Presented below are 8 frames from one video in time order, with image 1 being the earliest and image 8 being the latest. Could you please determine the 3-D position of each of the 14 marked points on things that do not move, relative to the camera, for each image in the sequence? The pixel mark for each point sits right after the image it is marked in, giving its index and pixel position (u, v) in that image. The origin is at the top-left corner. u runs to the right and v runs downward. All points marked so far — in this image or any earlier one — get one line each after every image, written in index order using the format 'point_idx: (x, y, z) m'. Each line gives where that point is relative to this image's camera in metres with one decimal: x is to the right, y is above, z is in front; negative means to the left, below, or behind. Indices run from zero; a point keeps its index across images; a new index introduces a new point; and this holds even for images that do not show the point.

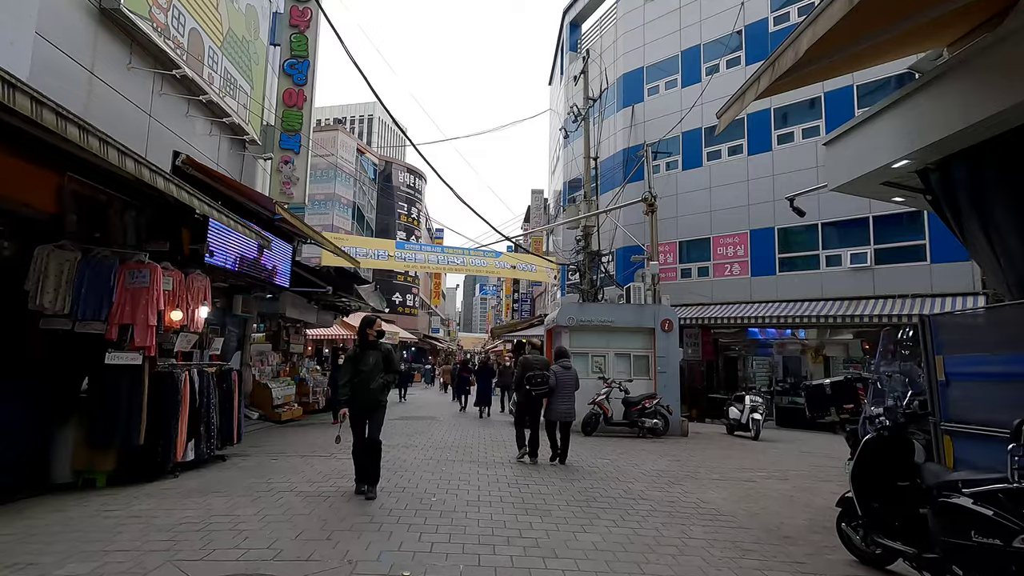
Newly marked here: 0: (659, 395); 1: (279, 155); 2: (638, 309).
0: (+2.9, -2.1, +10.5) m
1: (-6.4, +3.6, +14.6) m
2: (+2.6, -0.4, +11.0) m
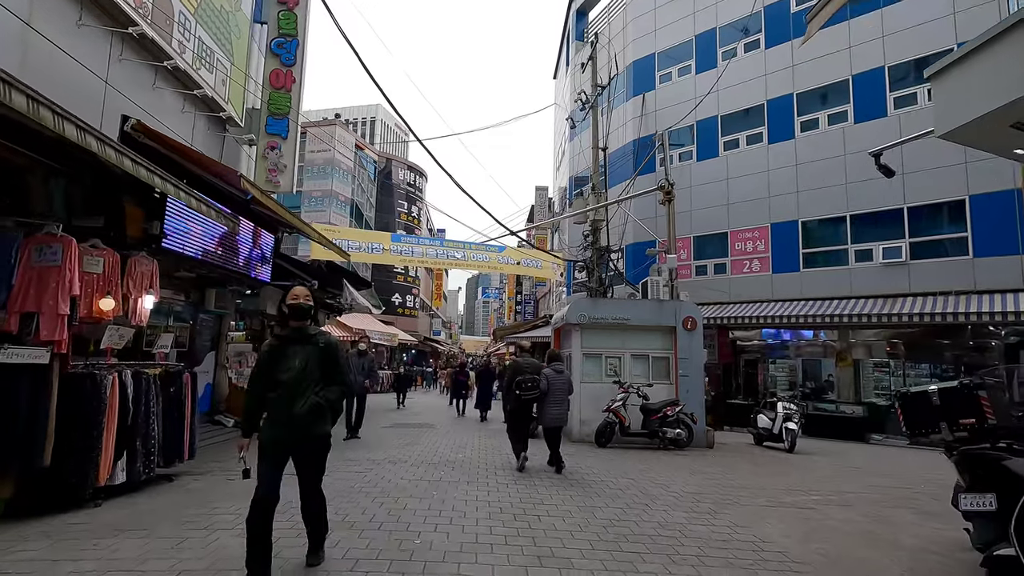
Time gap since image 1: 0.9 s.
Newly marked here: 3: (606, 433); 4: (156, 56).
0: (+3.0, -2.0, +9.4) m
1: (-6.3, +3.7, +13.5) m
2: (+2.7, -0.3, +9.8) m
3: (+1.6, -2.4, +9.0) m
4: (-5.9, +3.8, +8.8) m
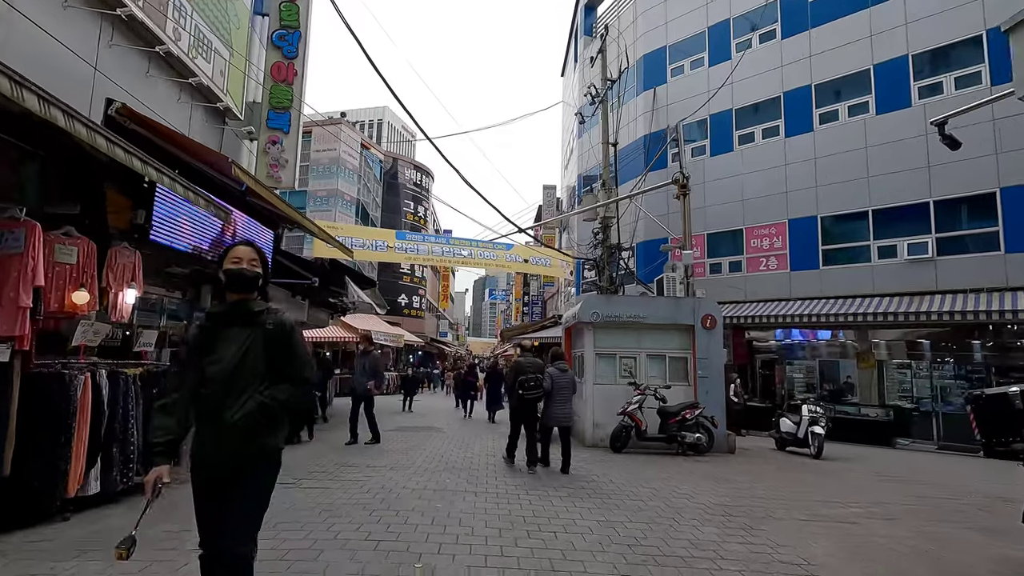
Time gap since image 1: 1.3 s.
0: (+3.1, -1.9, +8.8) m
1: (-6.1, +3.8, +13.2) m
2: (+2.8, -0.3, +9.3) m
3: (+1.7, -2.4, +8.5) m
4: (-5.7, +3.9, +8.4) m
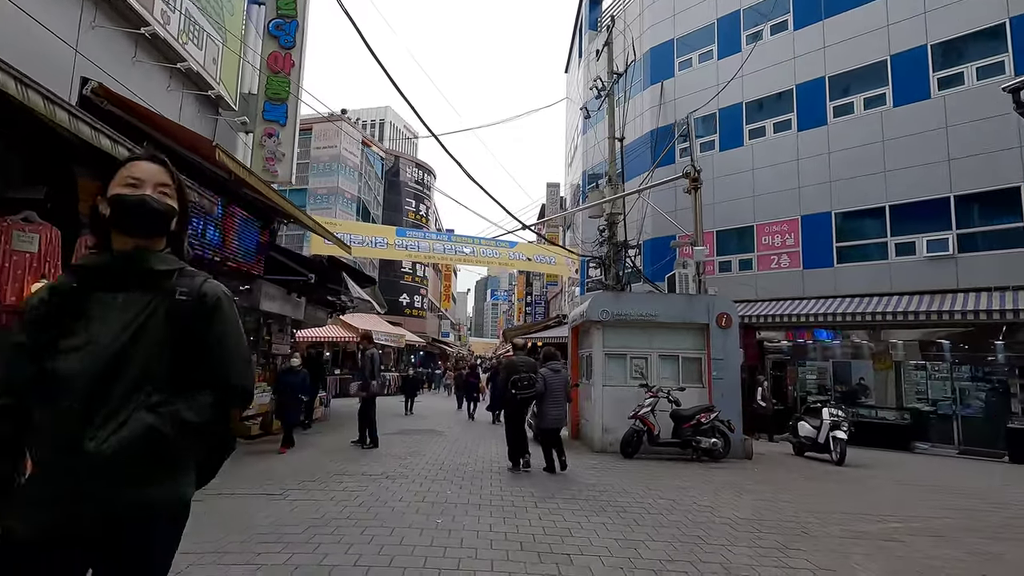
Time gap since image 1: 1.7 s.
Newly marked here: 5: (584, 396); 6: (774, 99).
0: (+3.2, -1.9, +8.4) m
1: (-6.0, +3.8, +12.7) m
2: (+2.9, -0.2, +8.9) m
3: (+1.8, -2.3, +8.1) m
4: (-5.6, +3.9, +8.0) m
5: (+1.3, -1.9, +9.6) m
6: (+7.9, +5.7, +16.0) m
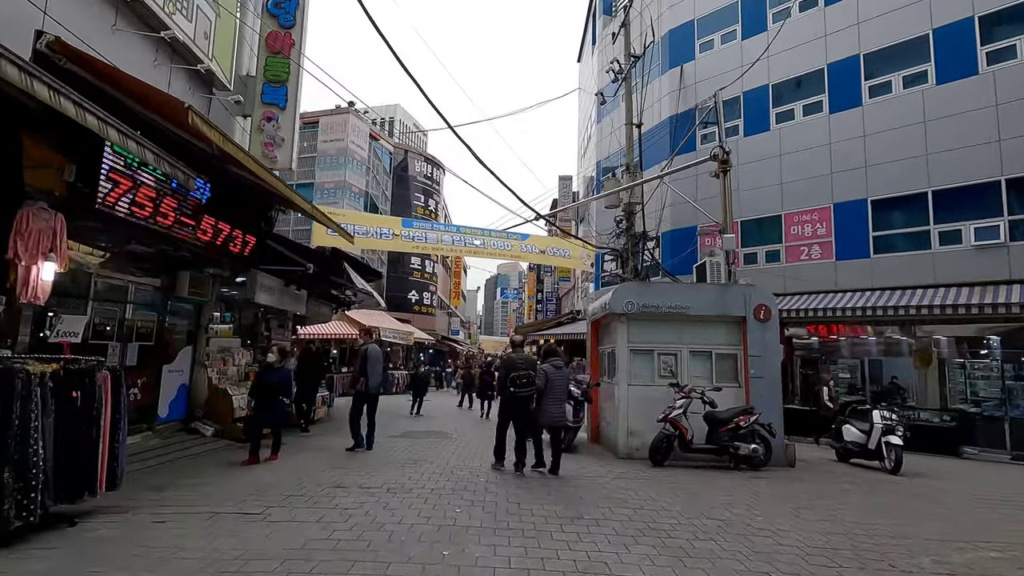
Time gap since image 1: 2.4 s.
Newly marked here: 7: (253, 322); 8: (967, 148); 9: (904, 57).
0: (+3.4, -1.7, +7.5) m
1: (-5.7, +4.0, +12.0) m
2: (+3.1, 0.0, +8.0) m
3: (+2.0, -2.2, +7.2) m
4: (-5.4, +4.1, +7.3) m
5: (+1.6, -1.8, +8.8) m
6: (+8.2, +5.9, +15.1) m
7: (-5.2, -0.7, +10.8) m
8: (+10.5, +3.2, +12.3) m
9: (+9.9, +5.8, +13.4) m
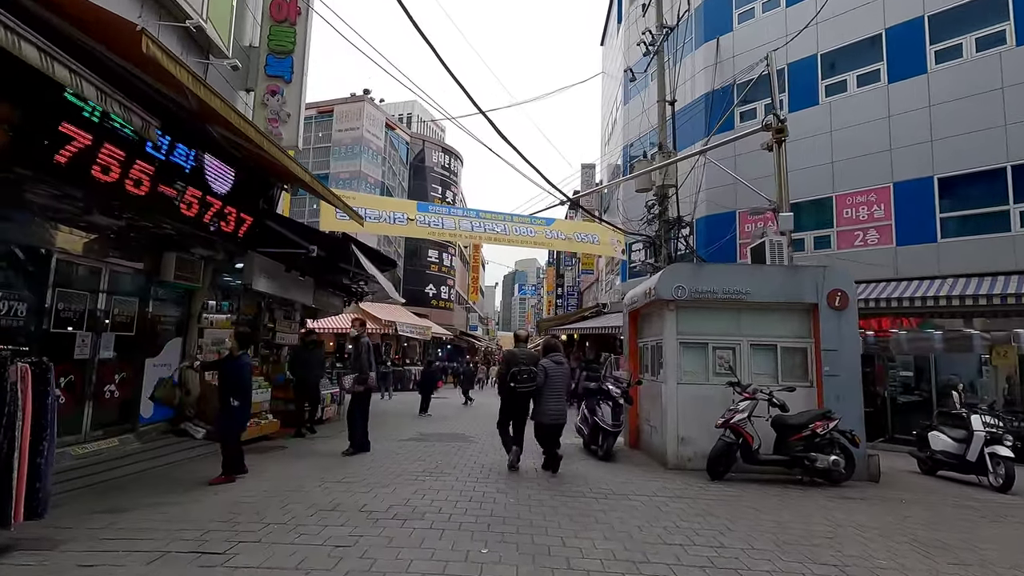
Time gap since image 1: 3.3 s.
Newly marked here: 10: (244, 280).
0: (+3.8, -1.5, +6.3) m
1: (-5.1, +4.2, +11.1) m
2: (+3.5, +0.2, +6.8) m
3: (+2.4, -1.9, +6.1) m
4: (-5.1, +4.3, +6.3) m
5: (+2.0, -1.5, +7.6) m
6: (+8.8, +6.1, +13.7) m
7: (-4.7, -0.4, +9.9) m
8: (+11.1, +3.5, +10.8) m
9: (+10.4, +6.1, +12.0) m
10: (-4.1, +0.1, +8.1) m
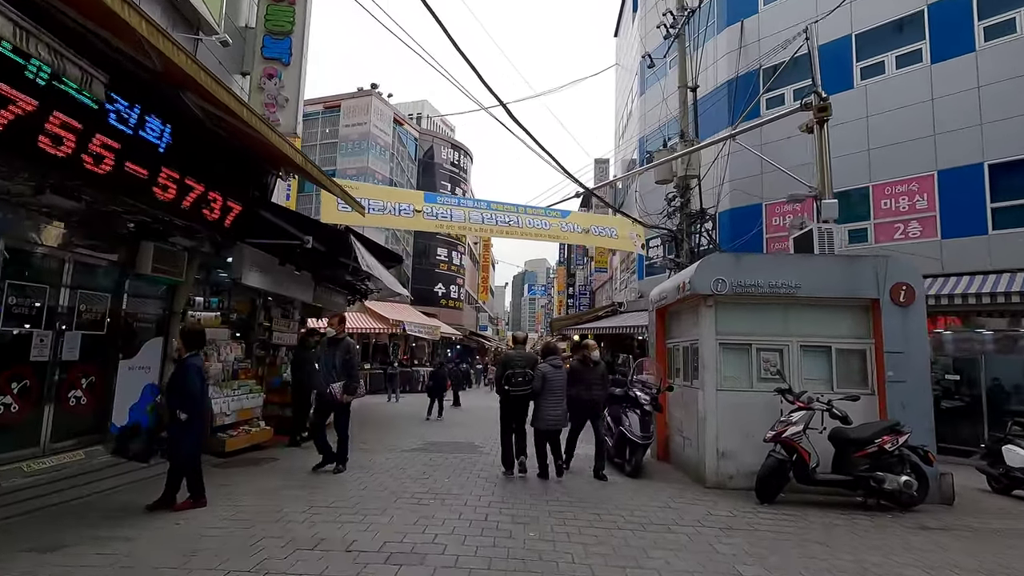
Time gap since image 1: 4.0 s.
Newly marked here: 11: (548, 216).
0: (+4.0, -1.4, +5.5) m
1: (-4.9, +4.3, +10.4) m
2: (+3.7, +0.3, +6.0) m
3: (+2.6, -1.9, +5.2) m
4: (-4.9, +4.4, +5.6) m
5: (+2.2, -1.5, +6.8) m
6: (+9.1, +6.2, +12.7) m
7: (-4.5, -0.4, +9.1) m
8: (+11.3, +3.6, +9.8) m
9: (+10.7, +6.2, +11.0) m
10: (-3.9, +0.2, +7.4) m
11: (+0.8, +1.7, +12.5) m
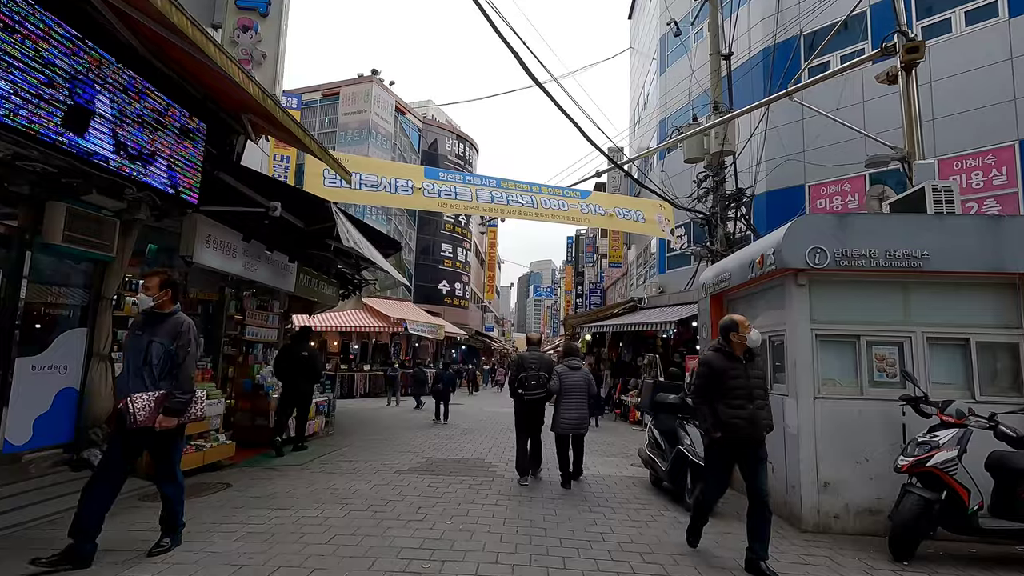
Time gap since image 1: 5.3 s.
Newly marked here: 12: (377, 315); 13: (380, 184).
0: (+4.2, -1.2, +3.9) m
1: (-4.6, +4.5, +8.9) m
2: (+3.9, +0.5, +4.4) m
3: (+2.8, -1.6, +3.7) m
4: (-4.7, +4.6, +4.2) m
5: (+2.4, -1.2, +5.2) m
6: (+9.4, +6.4, +11.1) m
7: (-4.3, -0.2, +7.6) m
8: (+11.6, +3.8, +8.2) m
9: (+10.9, +6.4, +9.4) m
10: (-3.7, +0.4, +5.9) m
11: (+1.1, +1.9, +11.0) m
12: (-4.8, -1.0, +19.0) m
13: (-2.4, +1.9, +10.0) m
